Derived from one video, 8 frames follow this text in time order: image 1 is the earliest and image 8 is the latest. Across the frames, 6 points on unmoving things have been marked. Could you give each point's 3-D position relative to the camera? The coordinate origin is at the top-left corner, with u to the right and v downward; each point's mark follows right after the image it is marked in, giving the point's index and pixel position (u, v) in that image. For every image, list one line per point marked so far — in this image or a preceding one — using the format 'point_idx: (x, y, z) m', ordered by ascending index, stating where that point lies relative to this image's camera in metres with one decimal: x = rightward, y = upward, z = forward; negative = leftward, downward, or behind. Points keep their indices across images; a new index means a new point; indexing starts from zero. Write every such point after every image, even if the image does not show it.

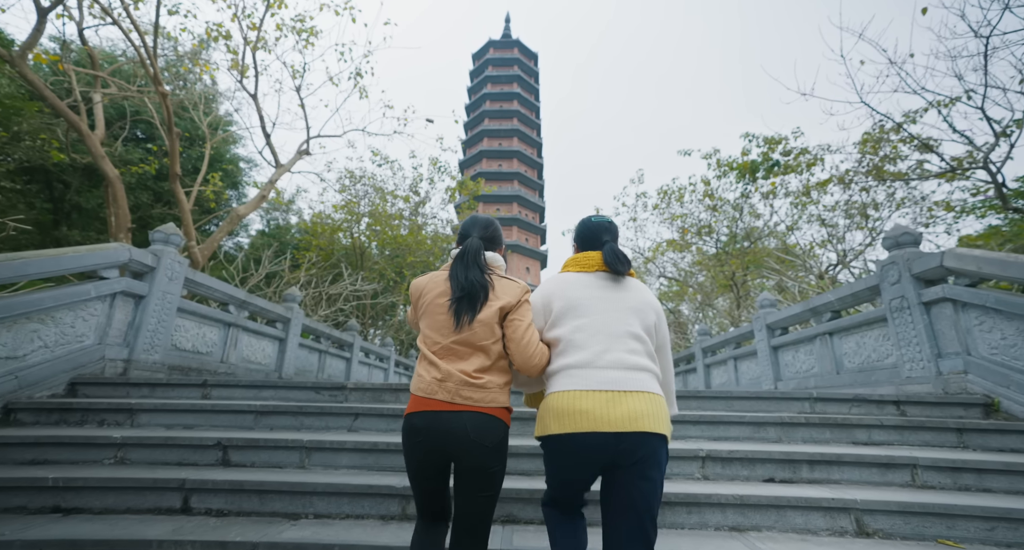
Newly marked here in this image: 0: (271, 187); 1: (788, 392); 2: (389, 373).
0: (-3.4, +1.3, +6.3) m
1: (+1.7, -0.7, +2.8) m
2: (-2.8, -2.2, +10.0) m
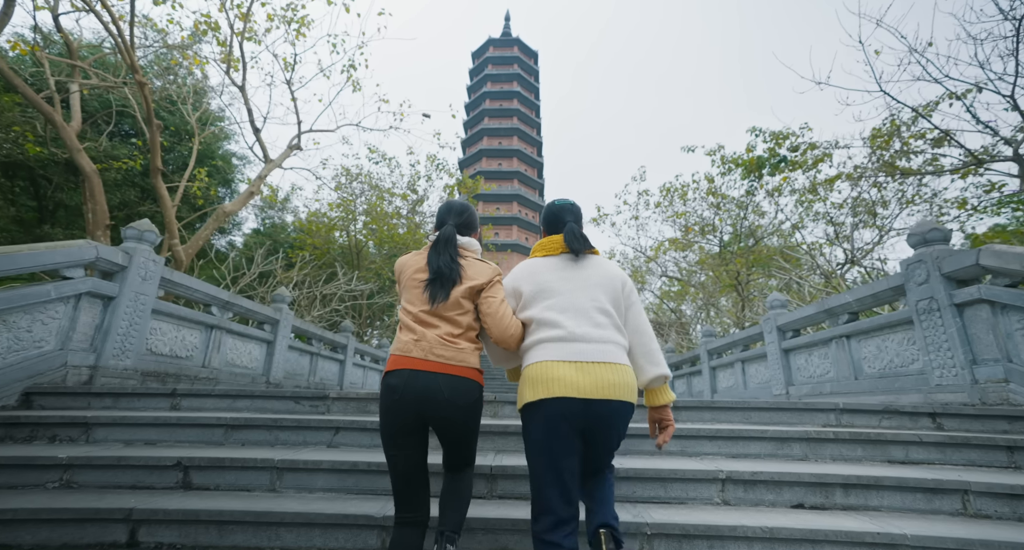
0: (-3.4, +1.3, +6.0) m
1: (+1.7, -0.7, +2.5) m
2: (-2.8, -2.2, +9.8) m
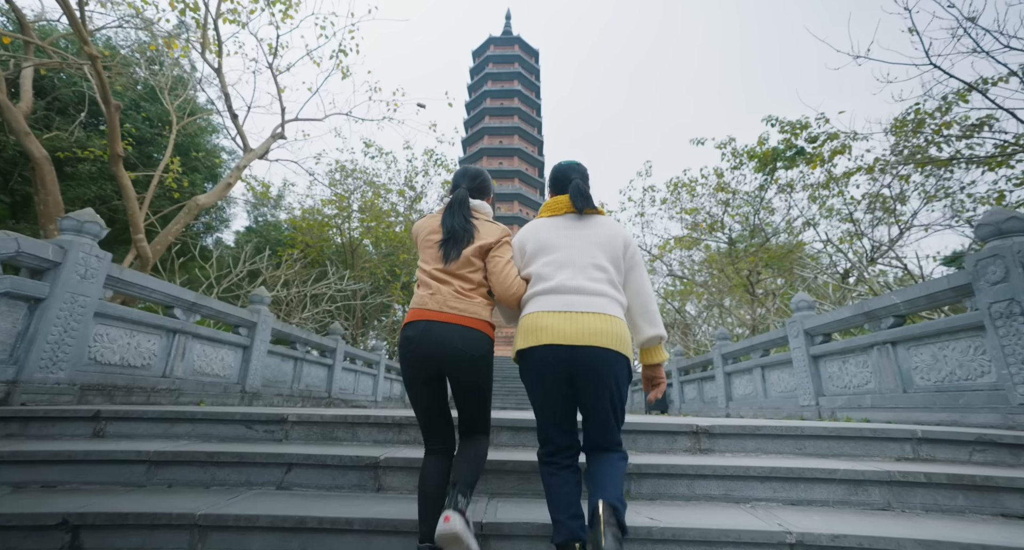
0: (-3.4, +1.3, +5.6) m
1: (+1.7, -0.7, +2.0) m
2: (-2.8, -2.2, +9.3) m
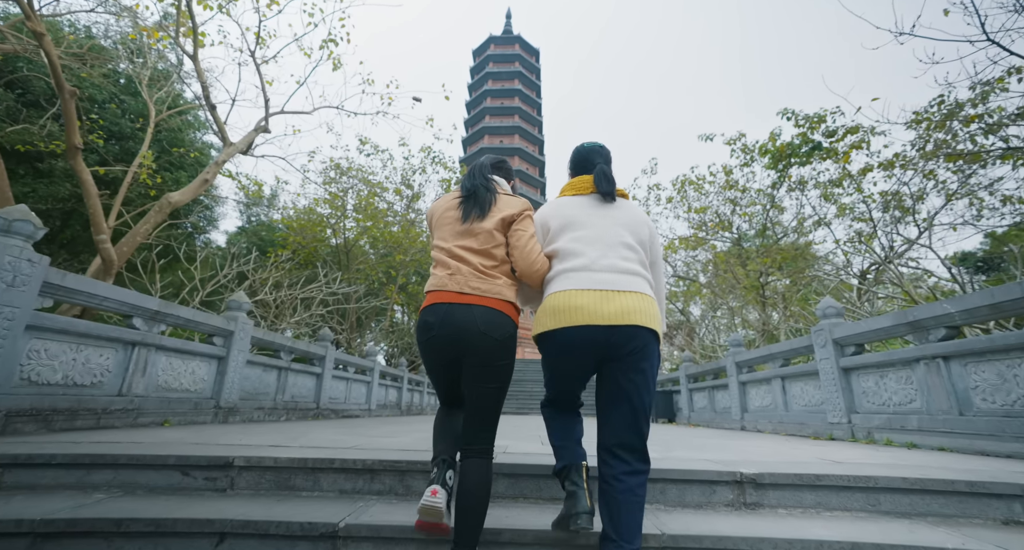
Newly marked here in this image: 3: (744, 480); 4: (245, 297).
0: (-3.4, +1.2, +5.2) m
1: (+1.7, -0.7, +1.6) m
2: (-2.8, -2.2, +8.9) m
3: (+0.9, -0.8, +1.7) m
4: (-2.8, -0.2, +4.8) m
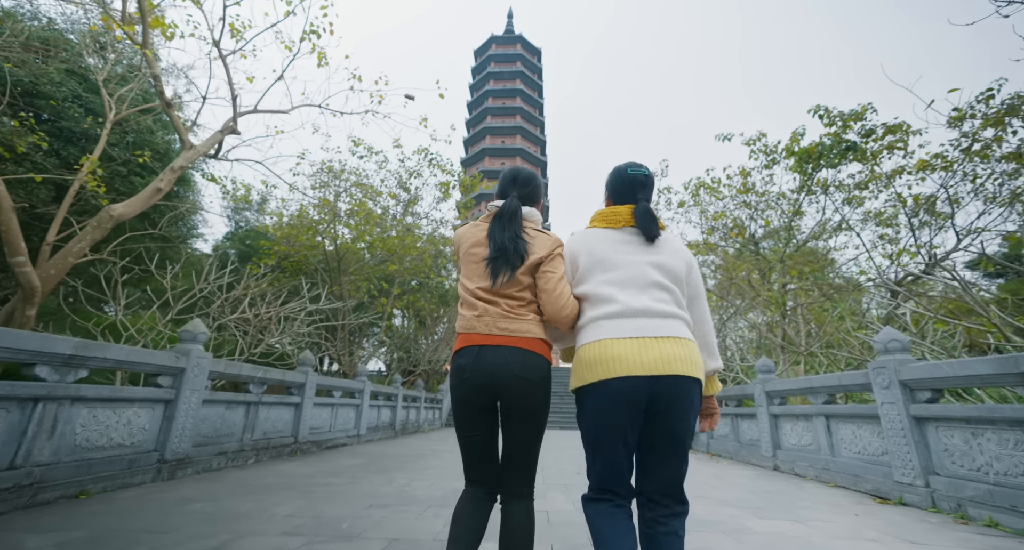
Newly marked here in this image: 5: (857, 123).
0: (-3.4, +1.0, +4.5) m
1: (+1.7, -1.0, +0.9) m
2: (-2.7, -2.5, +8.2) m
3: (+0.9, -1.0, +1.0) m
4: (-2.8, -0.5, +4.1) m
5: (+5.0, +2.2, +6.5) m
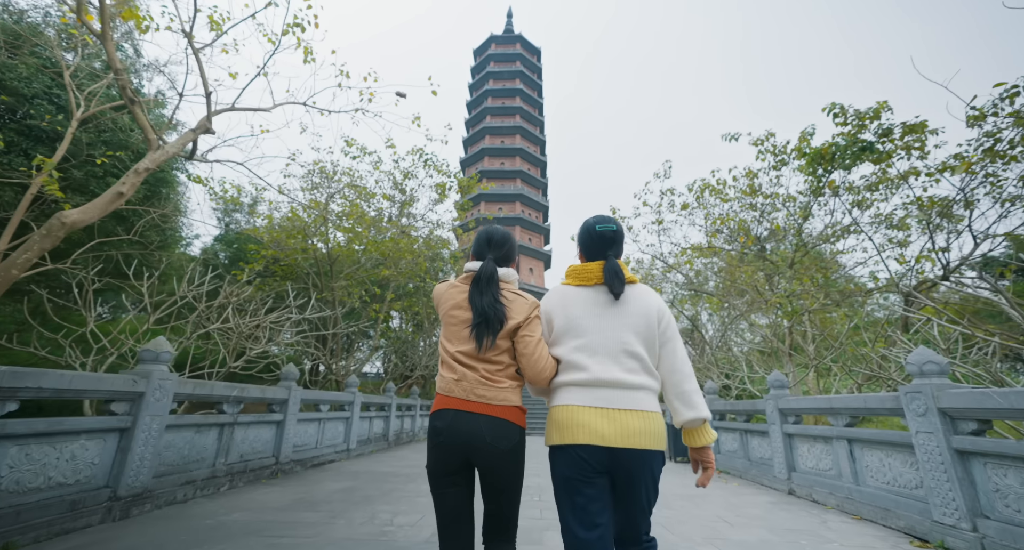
0: (-3.4, +0.9, +4.1) m
1: (+1.6, -1.1, +0.5) m
2: (-2.8, -2.6, +7.8) m
3: (+0.8, -1.1, +0.6) m
4: (-2.9, -0.6, +3.7) m
5: (+5.0, +2.1, +6.1) m
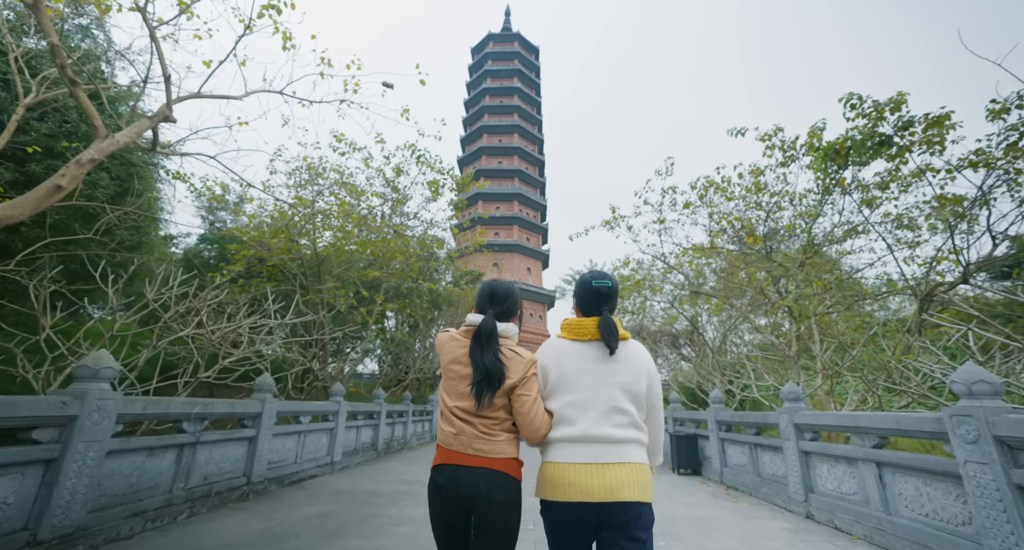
0: (-3.5, +0.9, +3.6) m
1: (+1.6, -1.1, +0.1) m
2: (-2.9, -2.6, +7.3) m
3: (+0.8, -1.1, +0.1) m
4: (-2.9, -0.6, +3.3) m
5: (+4.9, +2.1, +5.7) m
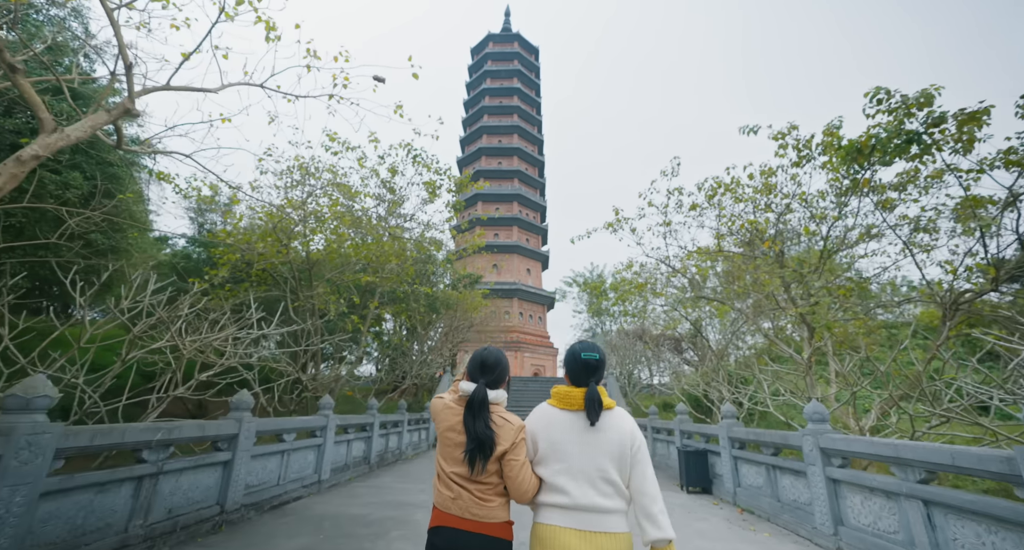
0: (-3.5, +0.8, +3.2) m
1: (+1.6, -1.2, -0.4) m
2: (-2.9, -2.7, +6.9) m
3: (+0.8, -1.2, -0.3) m
4: (-3.0, -0.7, +2.8) m
5: (+4.9, +2.0, +5.3) m
